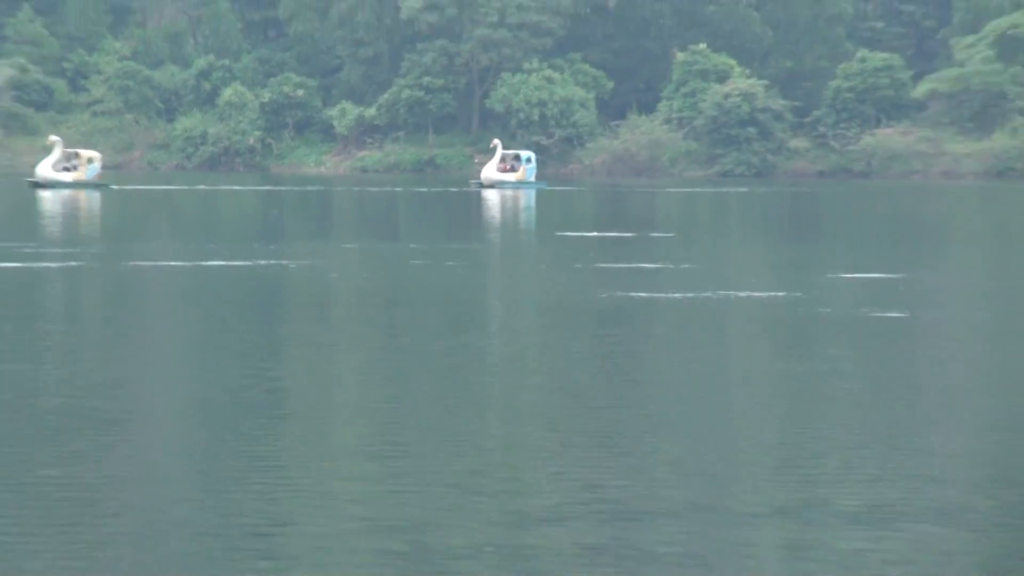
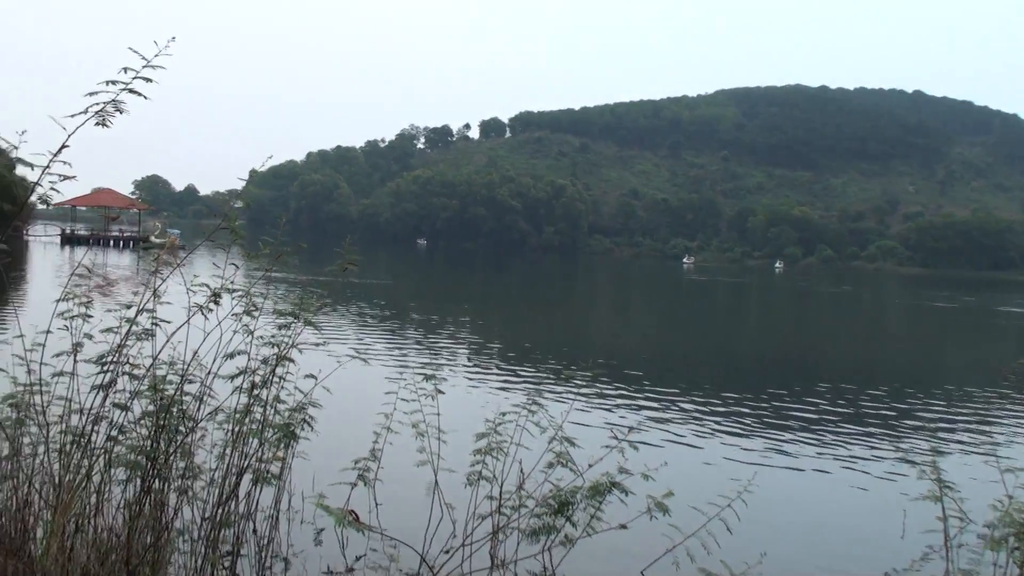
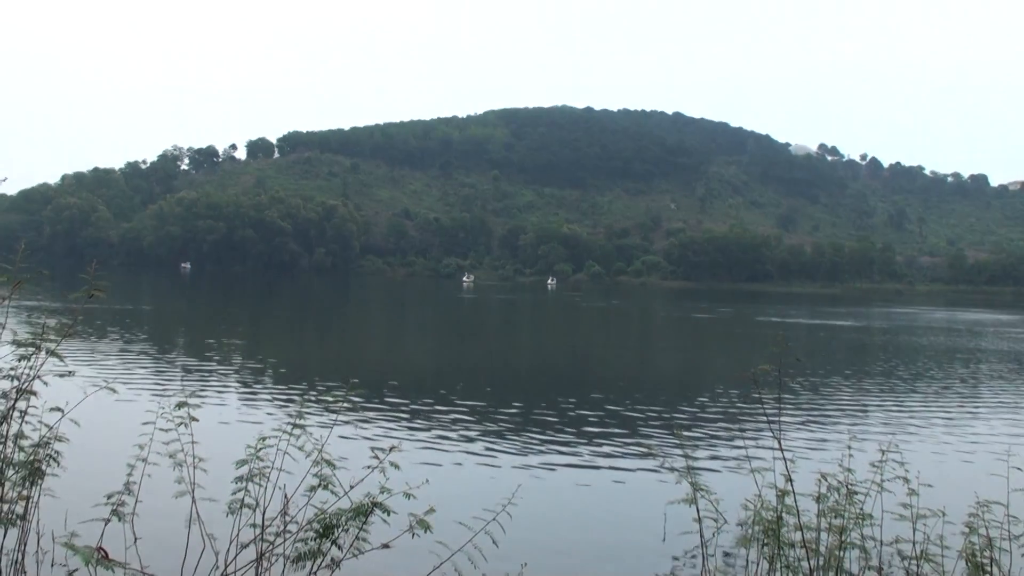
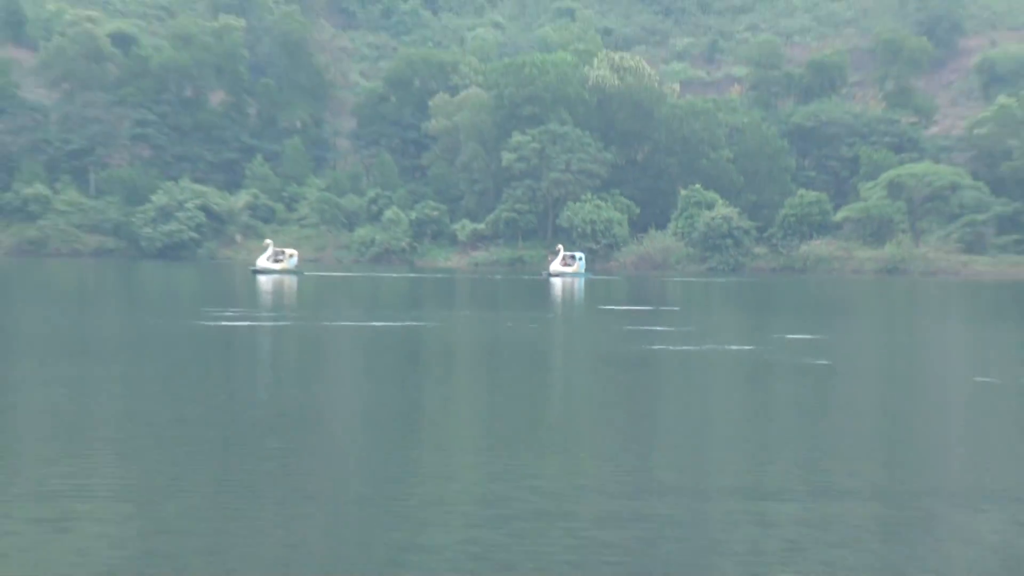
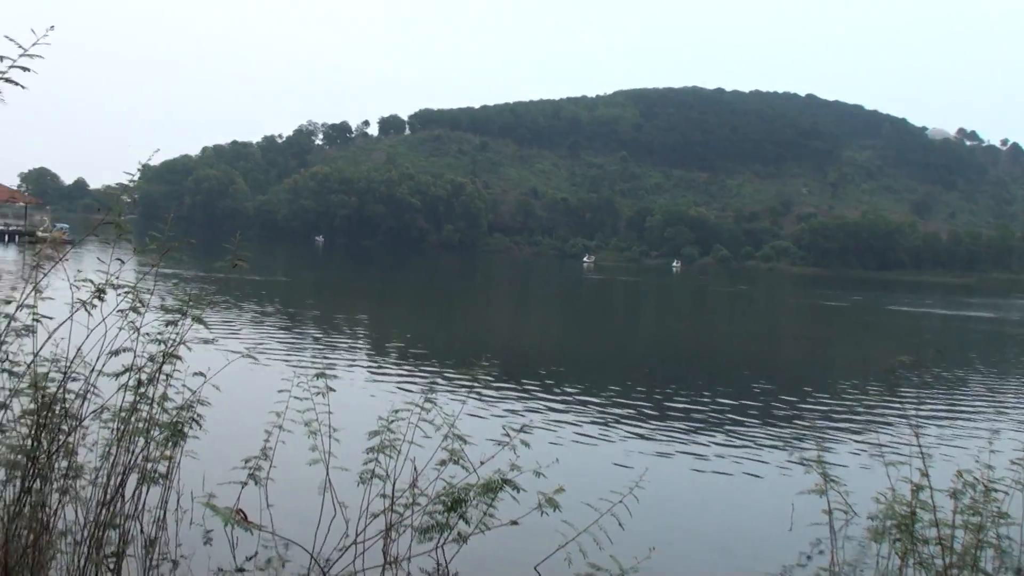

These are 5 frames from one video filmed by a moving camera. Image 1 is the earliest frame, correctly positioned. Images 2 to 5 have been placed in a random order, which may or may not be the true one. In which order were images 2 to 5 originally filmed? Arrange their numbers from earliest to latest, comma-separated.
4, 3, 5, 2
